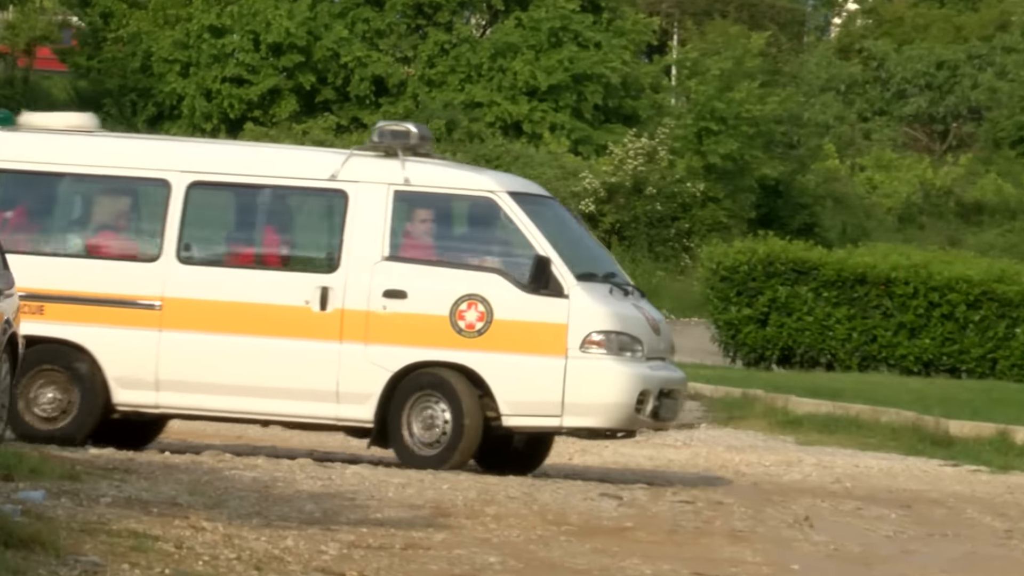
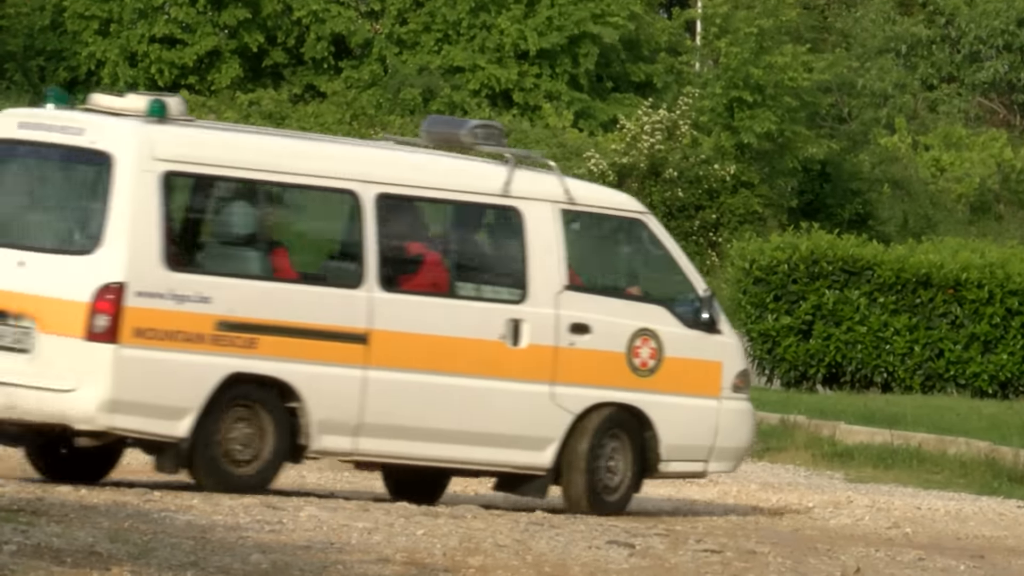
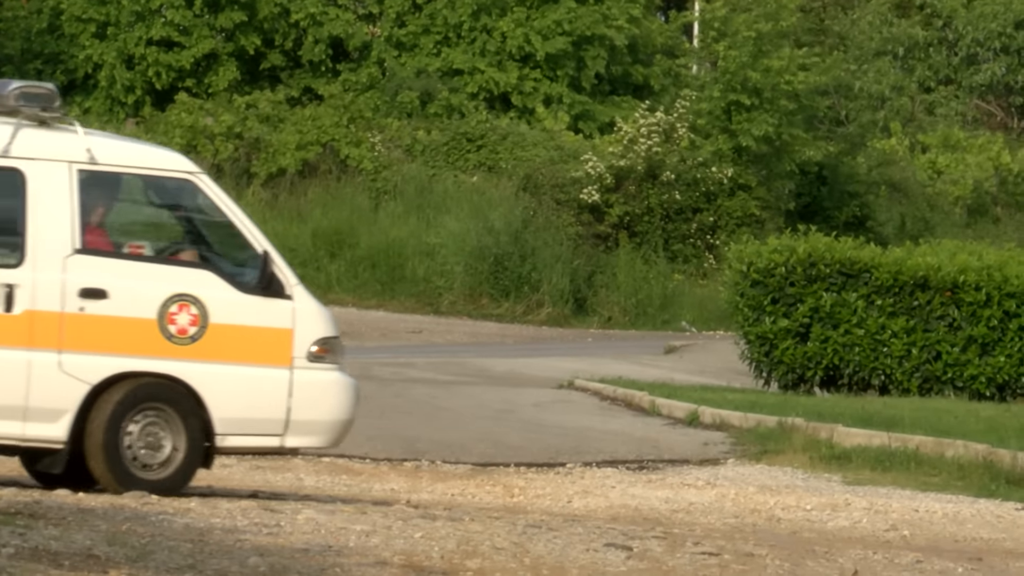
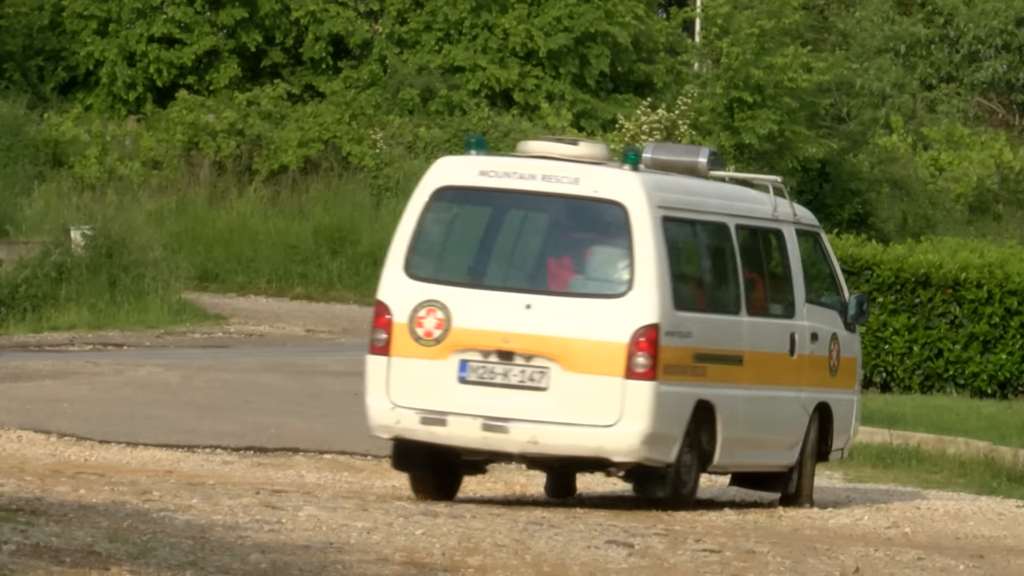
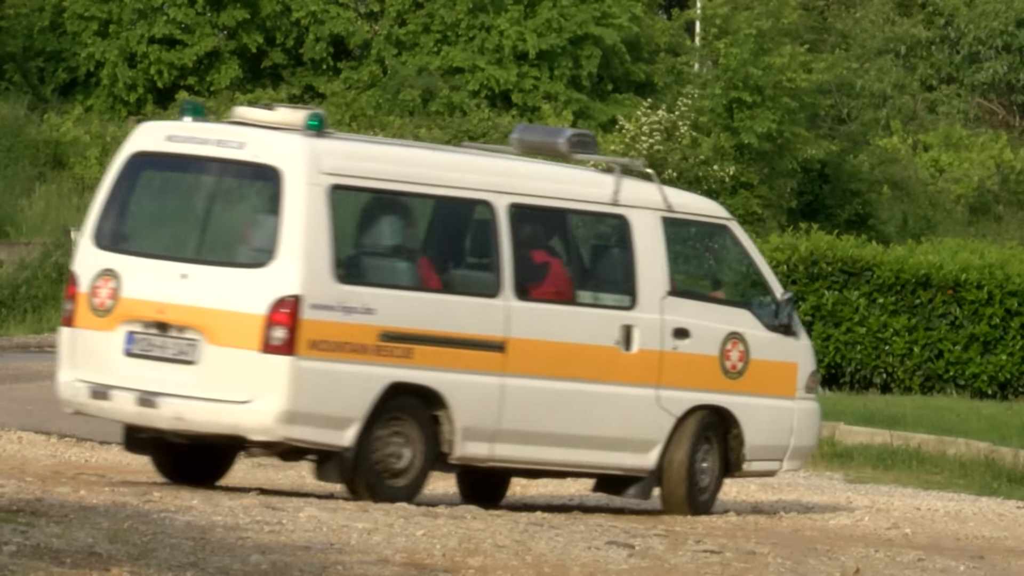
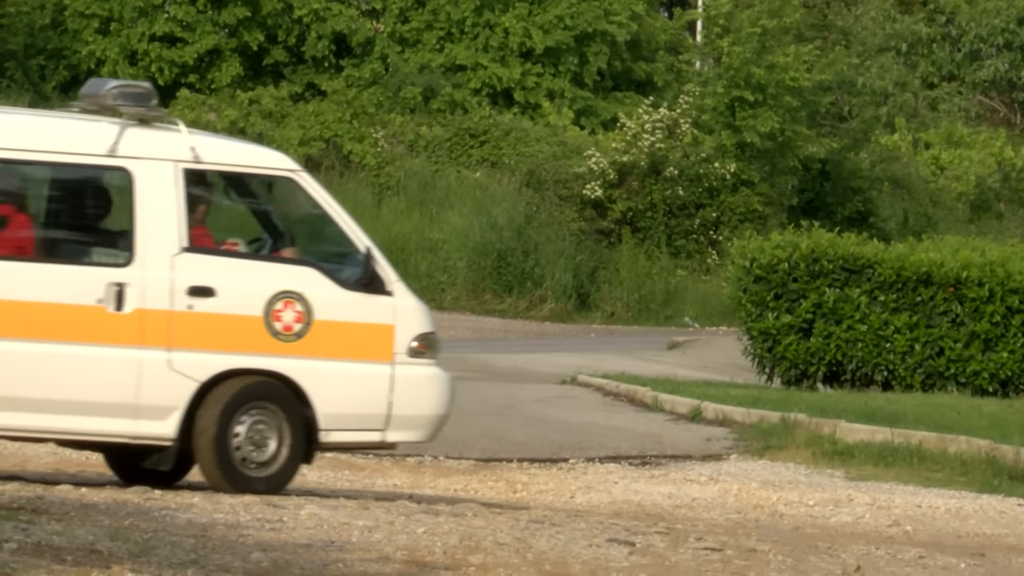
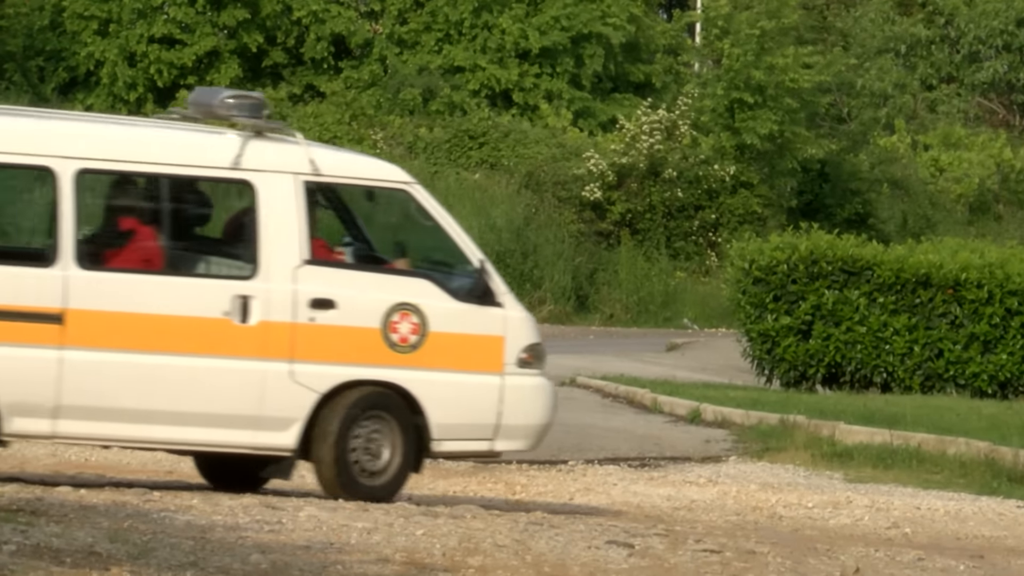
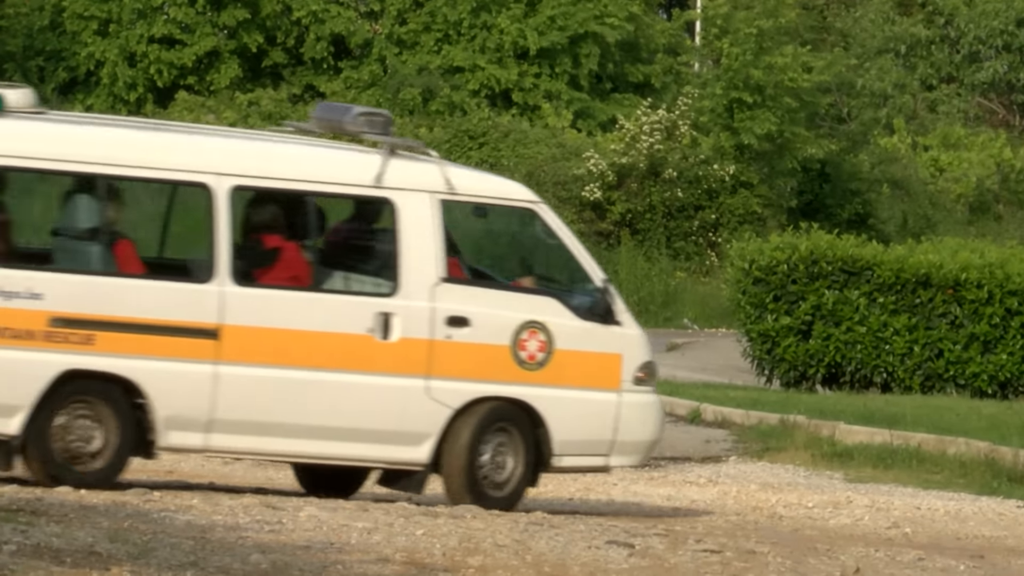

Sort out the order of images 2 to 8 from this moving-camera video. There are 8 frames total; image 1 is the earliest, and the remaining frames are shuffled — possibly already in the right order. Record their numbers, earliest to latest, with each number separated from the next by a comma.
3, 6, 7, 8, 2, 5, 4
